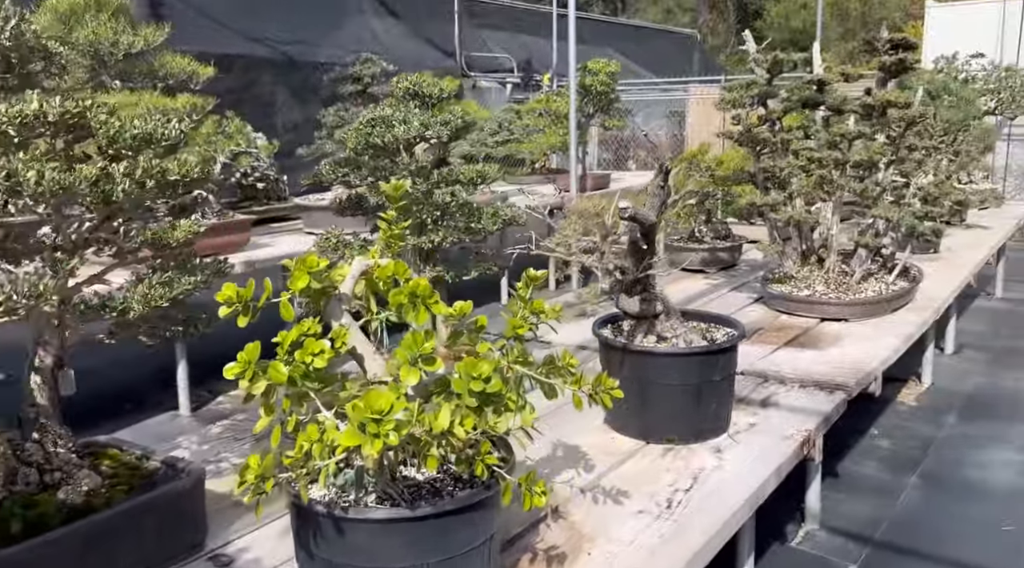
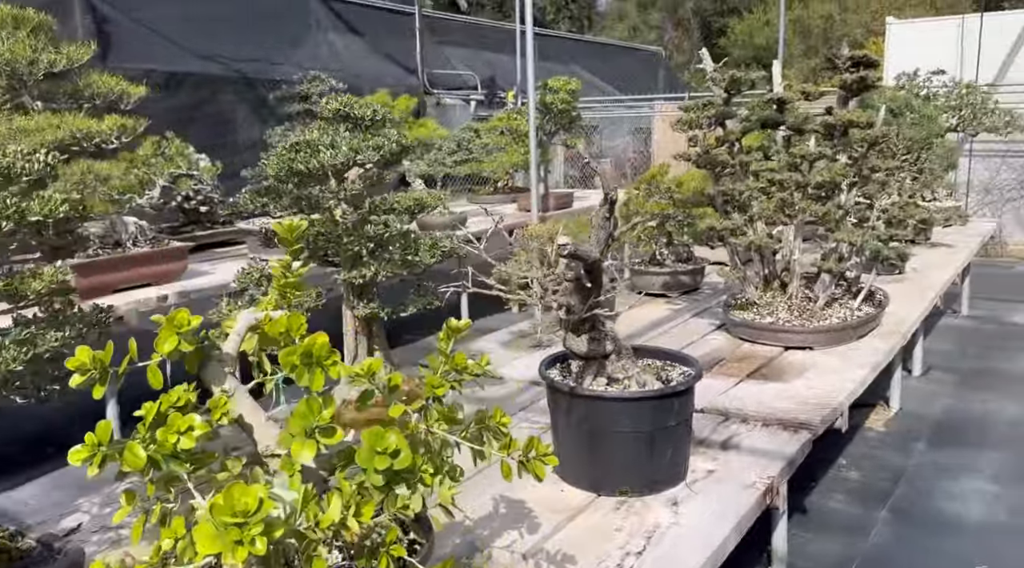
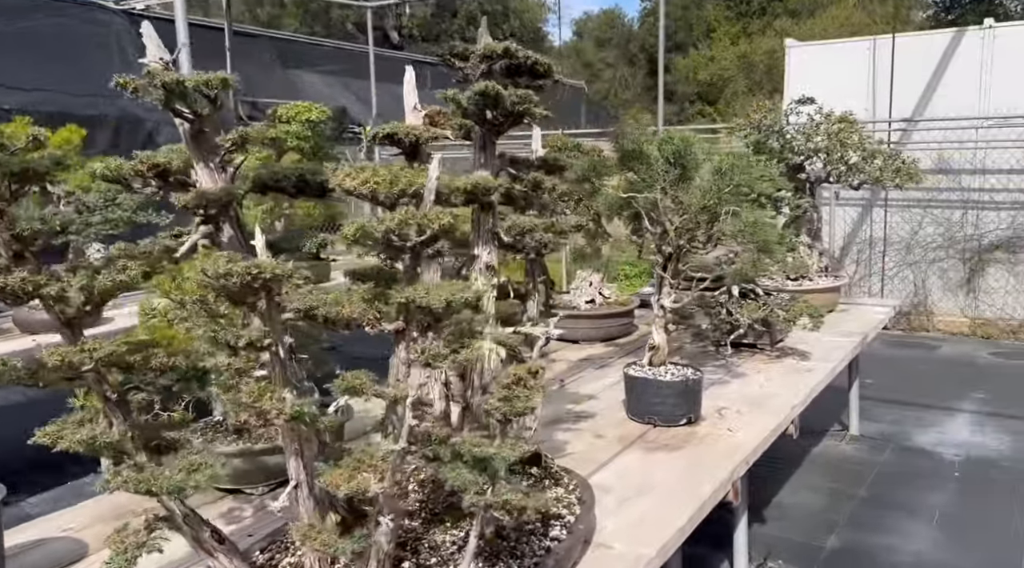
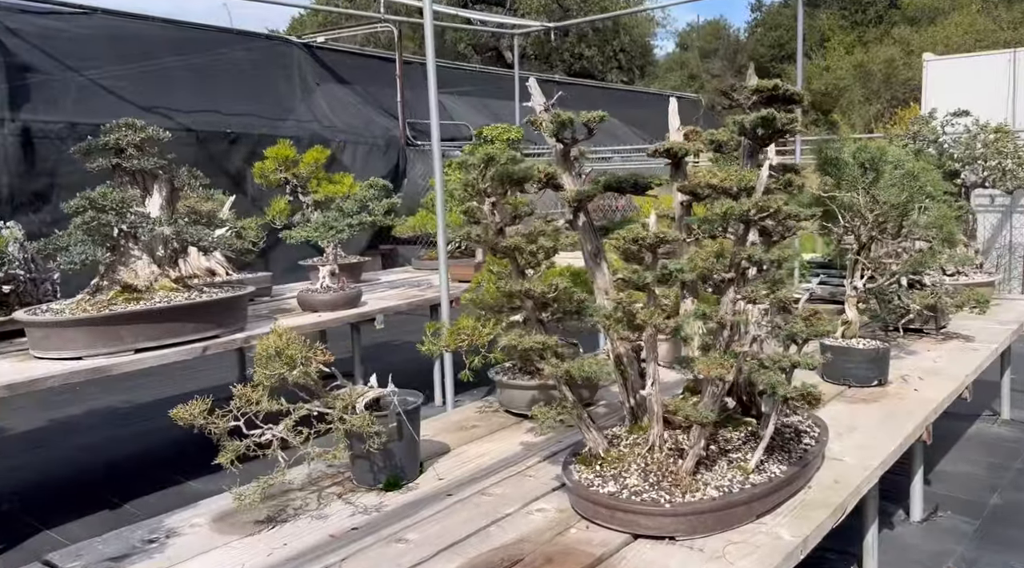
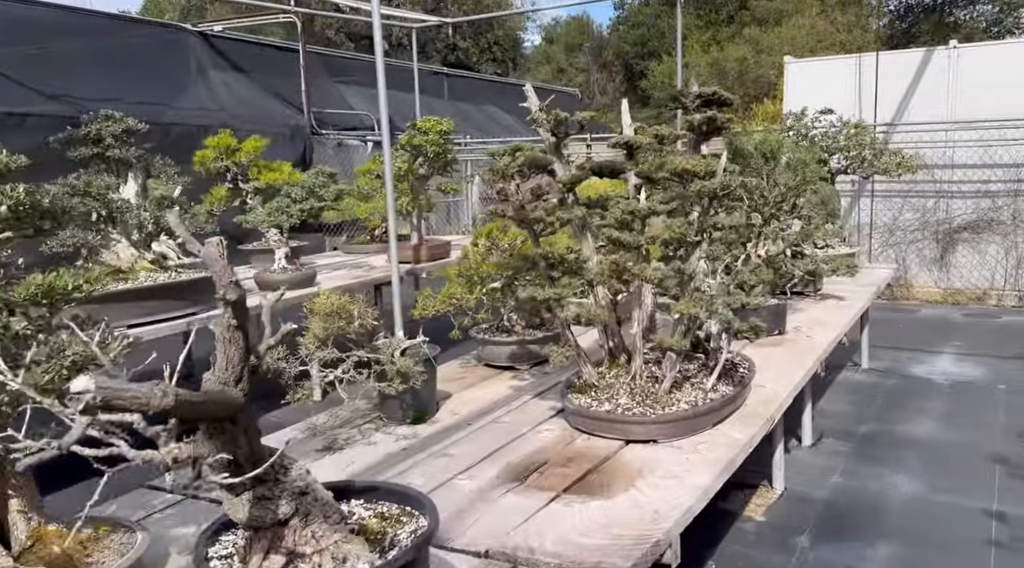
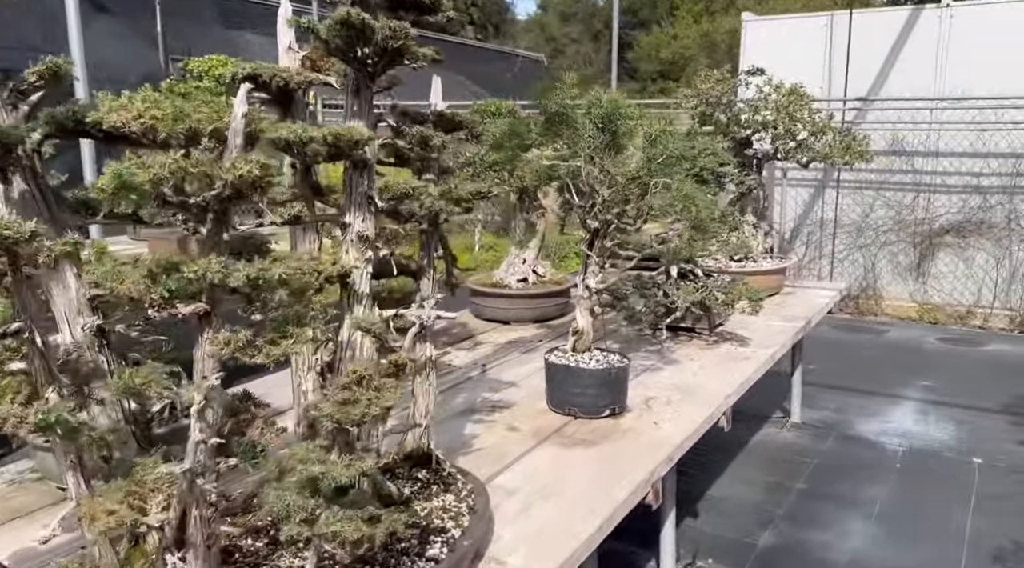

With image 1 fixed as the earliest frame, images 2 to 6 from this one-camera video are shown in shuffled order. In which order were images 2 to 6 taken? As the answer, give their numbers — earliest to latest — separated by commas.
2, 5, 4, 3, 6
